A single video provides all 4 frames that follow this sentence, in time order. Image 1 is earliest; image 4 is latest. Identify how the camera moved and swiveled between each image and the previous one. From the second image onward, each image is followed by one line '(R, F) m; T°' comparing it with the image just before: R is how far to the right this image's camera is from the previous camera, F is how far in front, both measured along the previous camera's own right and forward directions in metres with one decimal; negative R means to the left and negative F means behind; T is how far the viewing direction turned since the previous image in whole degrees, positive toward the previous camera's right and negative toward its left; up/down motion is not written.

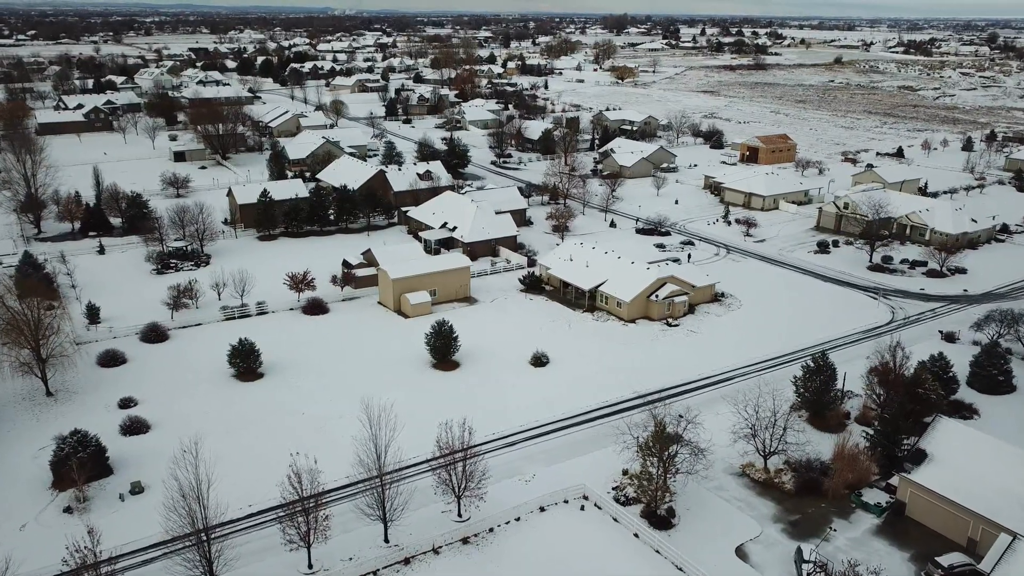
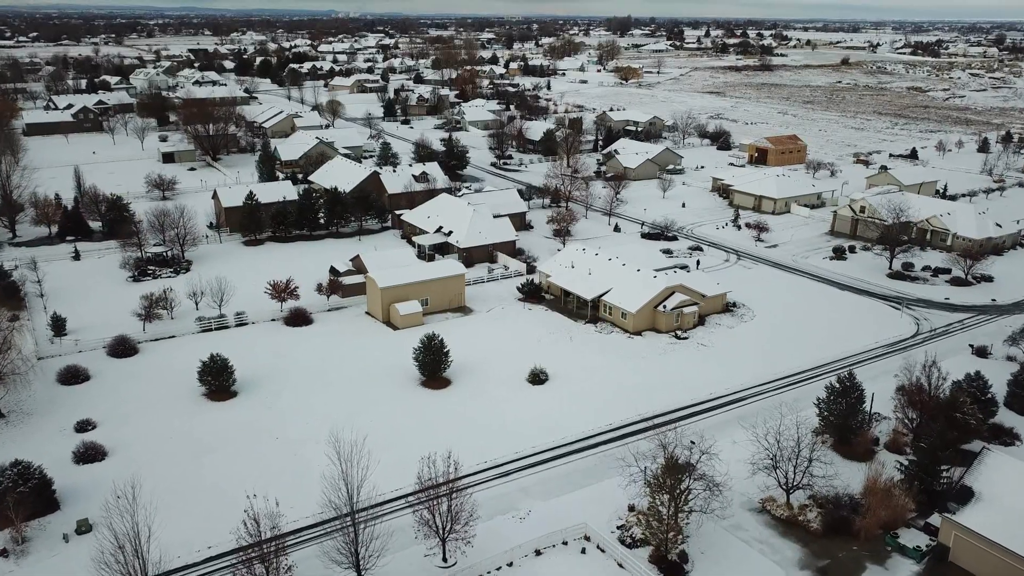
(+0.3, +2.3) m; 0°
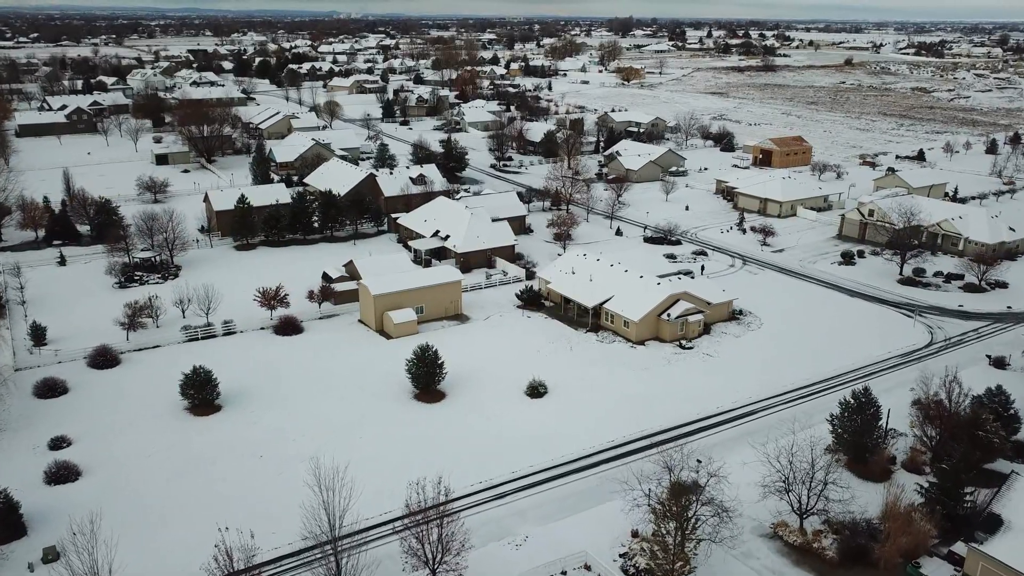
(+0.2, +1.2) m; 0°
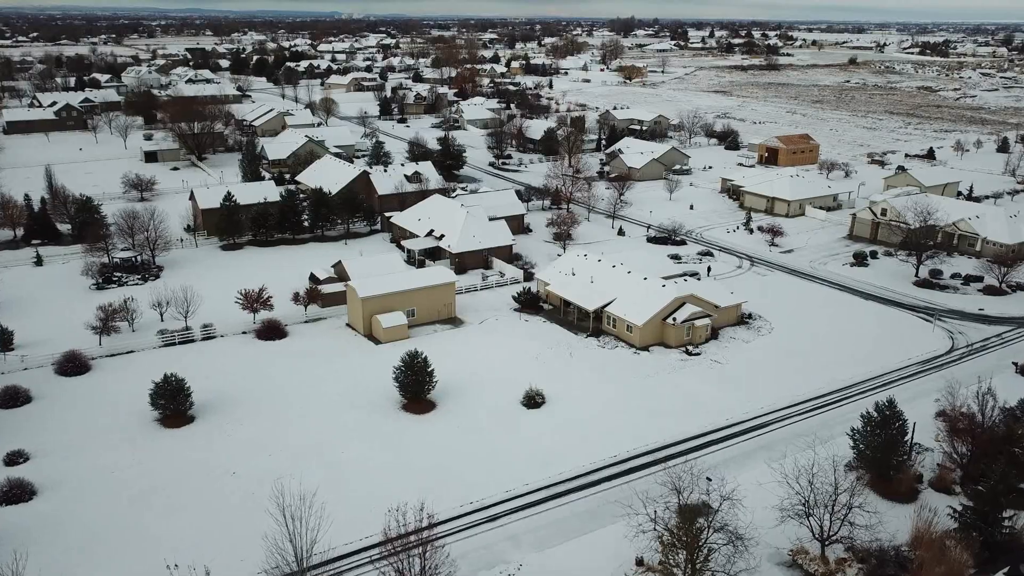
(+0.2, +1.7) m; 0°
